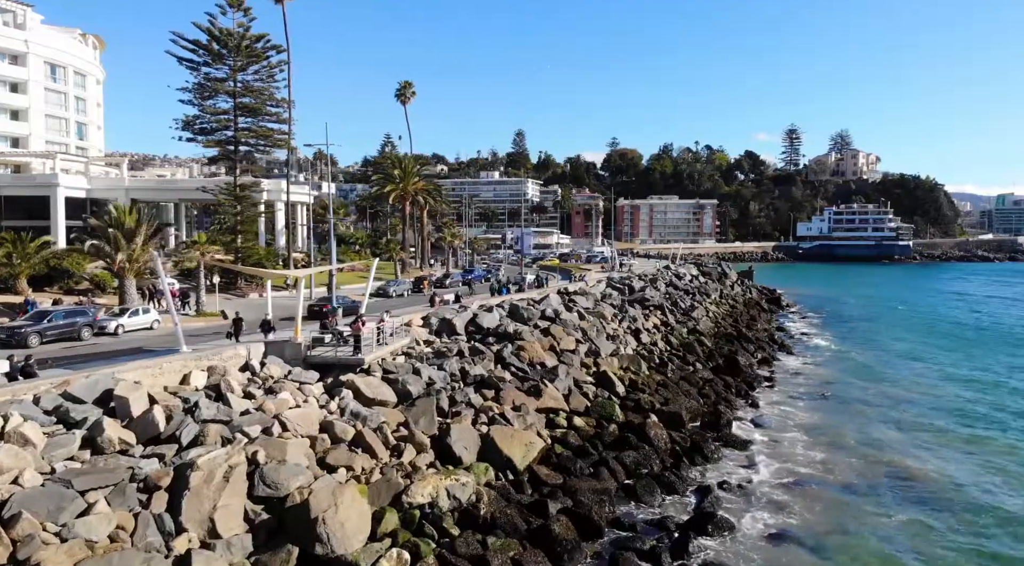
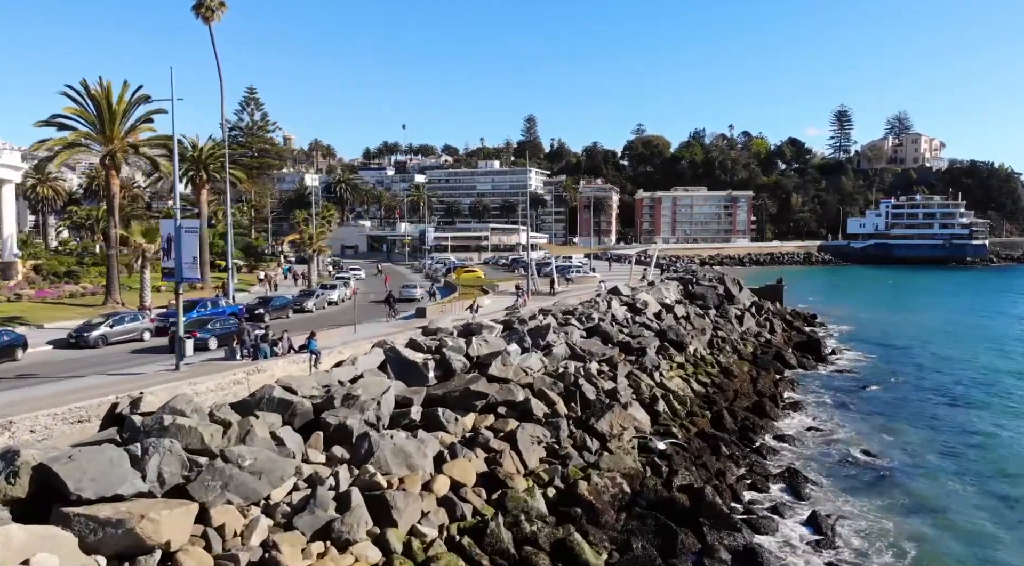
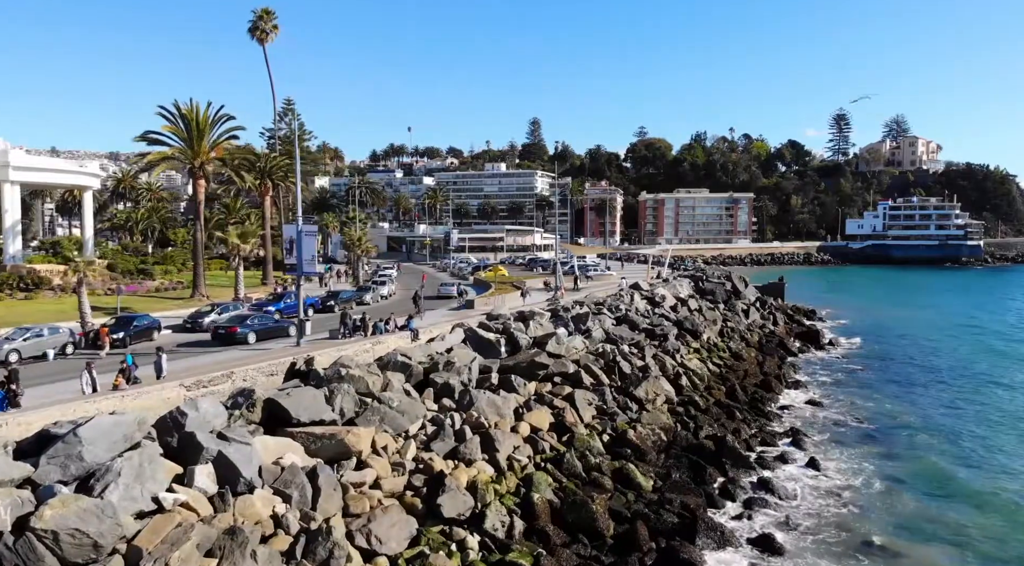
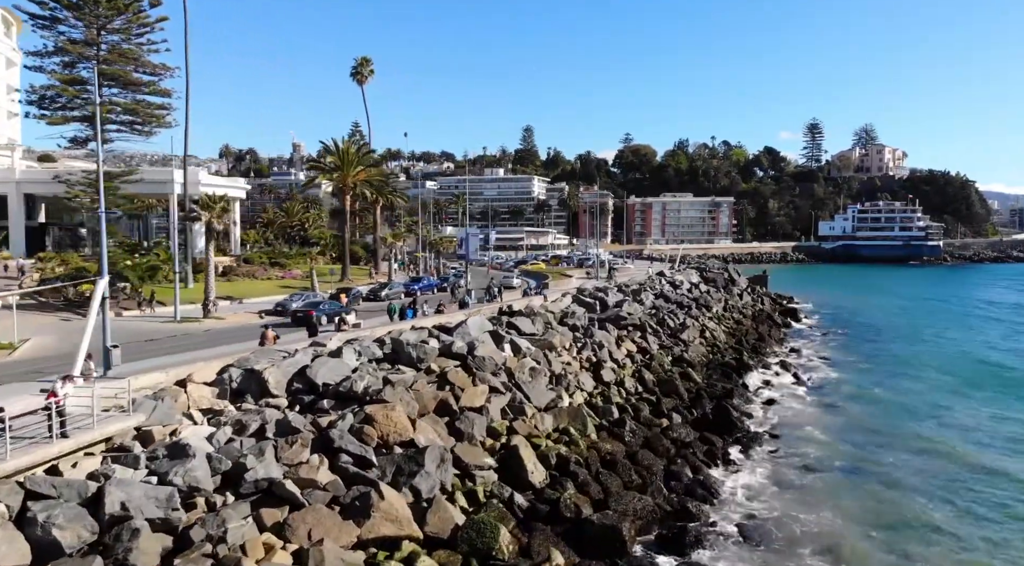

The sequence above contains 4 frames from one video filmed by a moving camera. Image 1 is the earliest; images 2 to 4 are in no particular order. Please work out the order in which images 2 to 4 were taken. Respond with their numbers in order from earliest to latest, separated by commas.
4, 3, 2
